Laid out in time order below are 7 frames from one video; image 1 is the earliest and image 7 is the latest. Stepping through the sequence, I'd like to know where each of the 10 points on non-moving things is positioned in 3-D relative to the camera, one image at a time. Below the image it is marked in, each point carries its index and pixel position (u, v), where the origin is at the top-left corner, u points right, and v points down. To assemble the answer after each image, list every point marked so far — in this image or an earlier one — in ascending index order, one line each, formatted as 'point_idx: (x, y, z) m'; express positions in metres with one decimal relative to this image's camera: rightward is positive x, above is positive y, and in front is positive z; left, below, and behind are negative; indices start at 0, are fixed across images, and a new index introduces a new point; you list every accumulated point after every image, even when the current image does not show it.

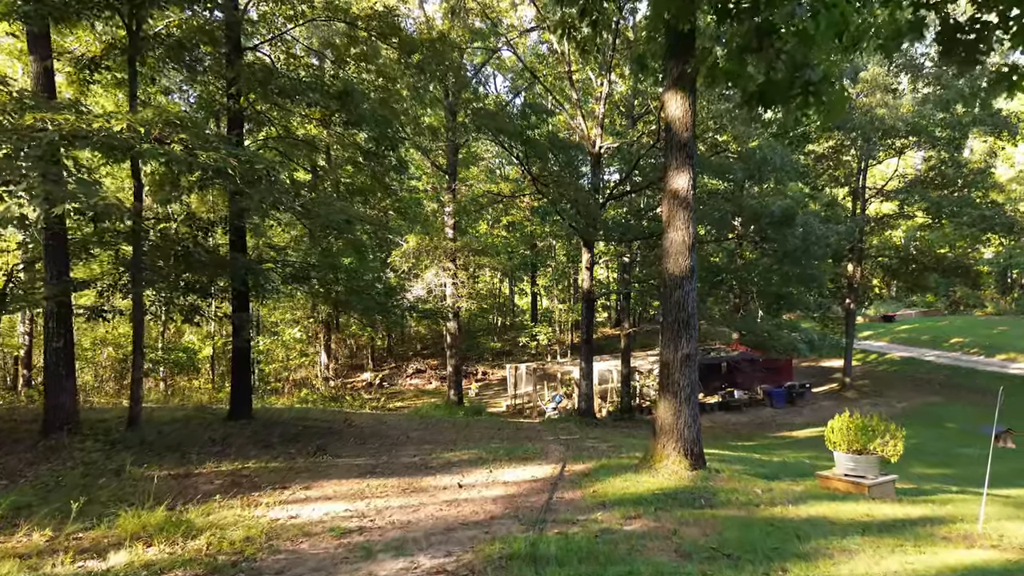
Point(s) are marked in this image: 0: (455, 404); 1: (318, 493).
0: (-1.7, -3.4, +19.0) m
1: (-1.8, -1.9, +5.9) m
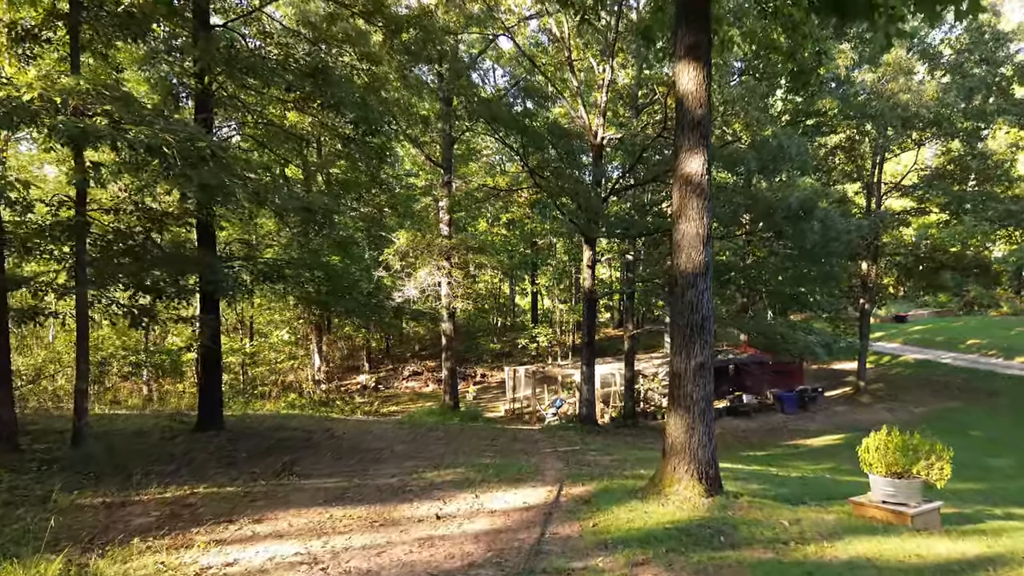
0: (-1.7, -3.4, +18.1) m
1: (-1.9, -1.9, +5.0) m
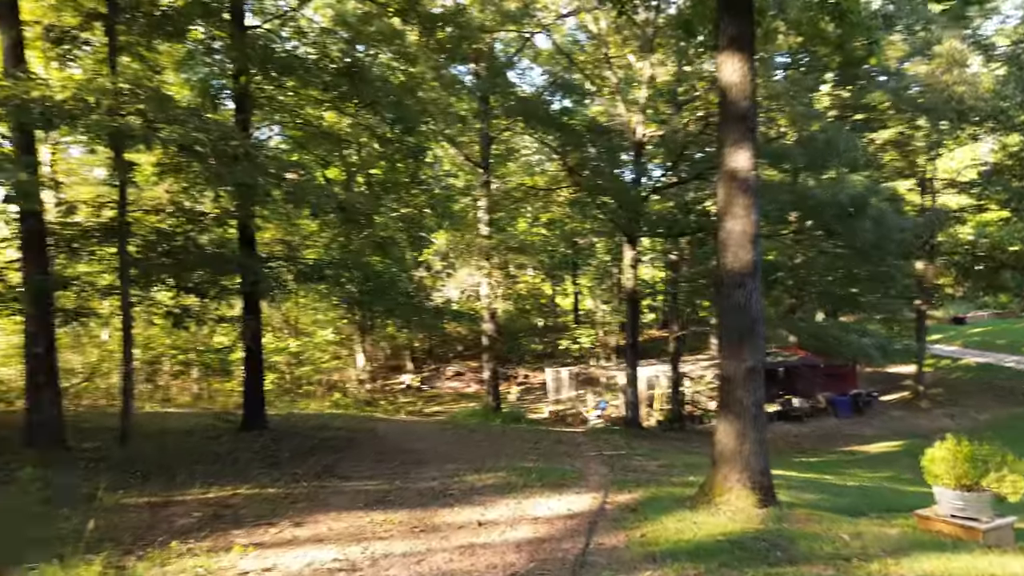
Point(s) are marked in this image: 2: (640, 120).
0: (-0.5, -3.4, +18.0) m
1: (-1.6, -1.9, +4.9) m
2: (+3.2, +4.0, +15.4) m
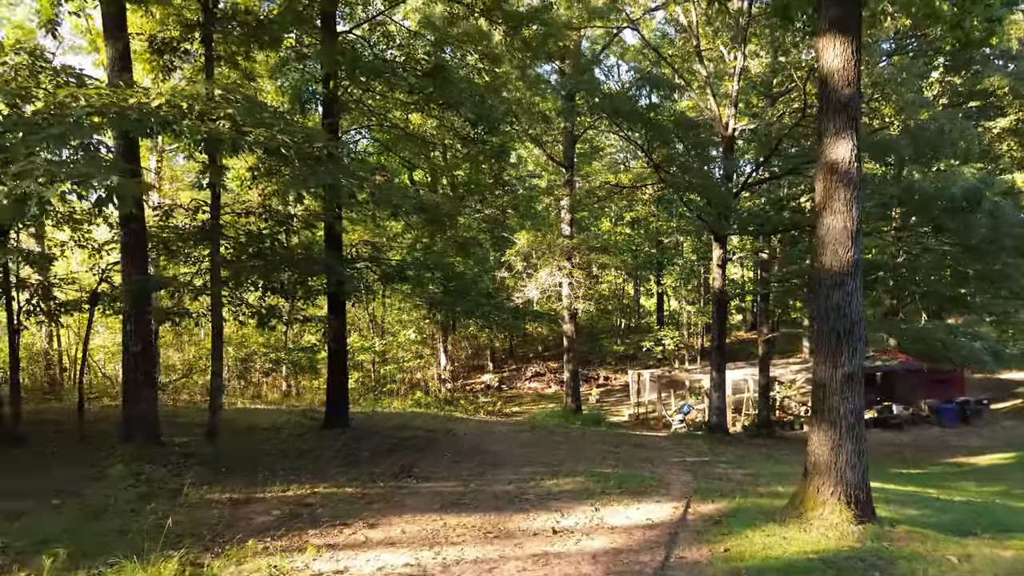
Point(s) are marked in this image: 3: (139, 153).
0: (+1.7, -3.4, +17.8) m
1: (-1.0, -1.9, +4.9) m
2: (+5.0, +4.0, +14.7) m
3: (-4.2, +1.5, +7.3) m
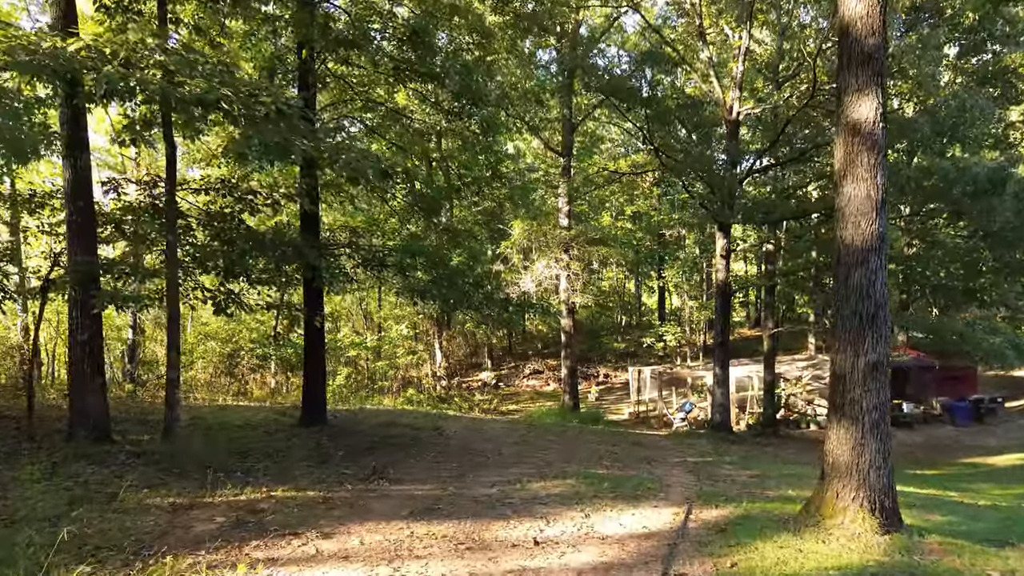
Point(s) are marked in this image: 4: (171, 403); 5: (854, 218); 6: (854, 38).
0: (+1.5, -3.2, +17.1) m
1: (-1.2, -1.7, +4.3) m
2: (+4.8, +4.2, +14.0) m
3: (-4.4, +1.7, +6.7) m
4: (-3.6, -1.2, +6.8) m
5: (+2.6, +0.5, +4.9) m
6: (+2.6, +1.9, +4.9) m
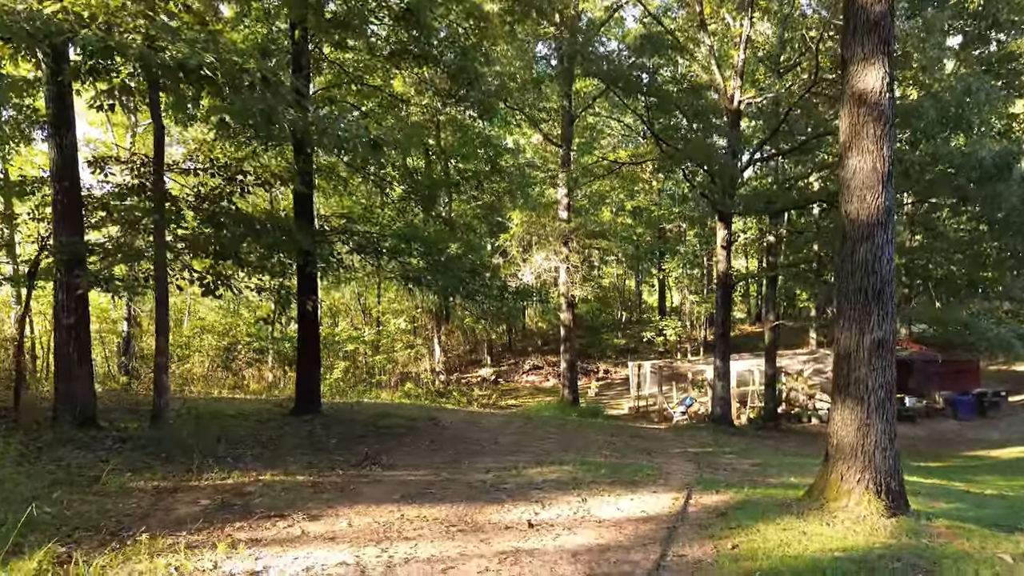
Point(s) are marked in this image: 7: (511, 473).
0: (+1.5, -3.1, +17.0) m
1: (-1.2, -1.5, +4.1) m
2: (+4.8, +4.4, +13.9) m
3: (-4.4, +1.9, +6.5) m
4: (-3.7, -1.0, +6.7) m
5: (+2.6, +0.7, +4.7) m
6: (+2.6, +2.1, +4.8) m
7: (0.0, -1.8, +6.2) m
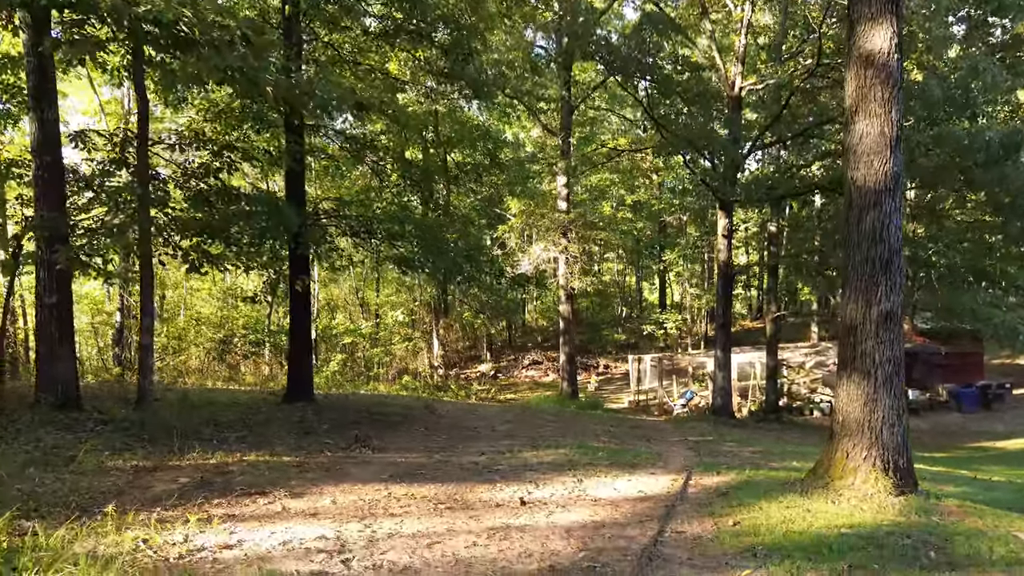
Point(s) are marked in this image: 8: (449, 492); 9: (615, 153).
0: (+1.5, -2.8, +16.8) m
1: (-1.3, -1.3, +3.9) m
2: (+4.7, +4.6, +13.7) m
3: (-4.5, +2.1, +6.4) m
4: (-3.7, -0.8, +6.5) m
5: (+2.5, +0.9, +4.6) m
6: (+2.5, +2.3, +4.6) m
7: (-0.1, -1.6, +6.0) m
8: (-0.4, -1.4, +4.5) m
9: (+2.4, +3.2, +15.3) m
